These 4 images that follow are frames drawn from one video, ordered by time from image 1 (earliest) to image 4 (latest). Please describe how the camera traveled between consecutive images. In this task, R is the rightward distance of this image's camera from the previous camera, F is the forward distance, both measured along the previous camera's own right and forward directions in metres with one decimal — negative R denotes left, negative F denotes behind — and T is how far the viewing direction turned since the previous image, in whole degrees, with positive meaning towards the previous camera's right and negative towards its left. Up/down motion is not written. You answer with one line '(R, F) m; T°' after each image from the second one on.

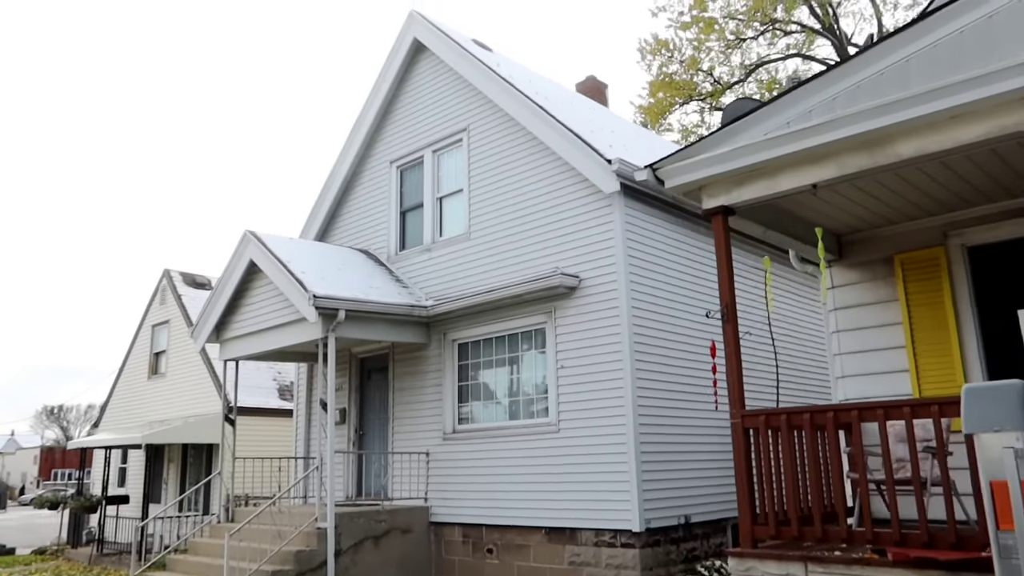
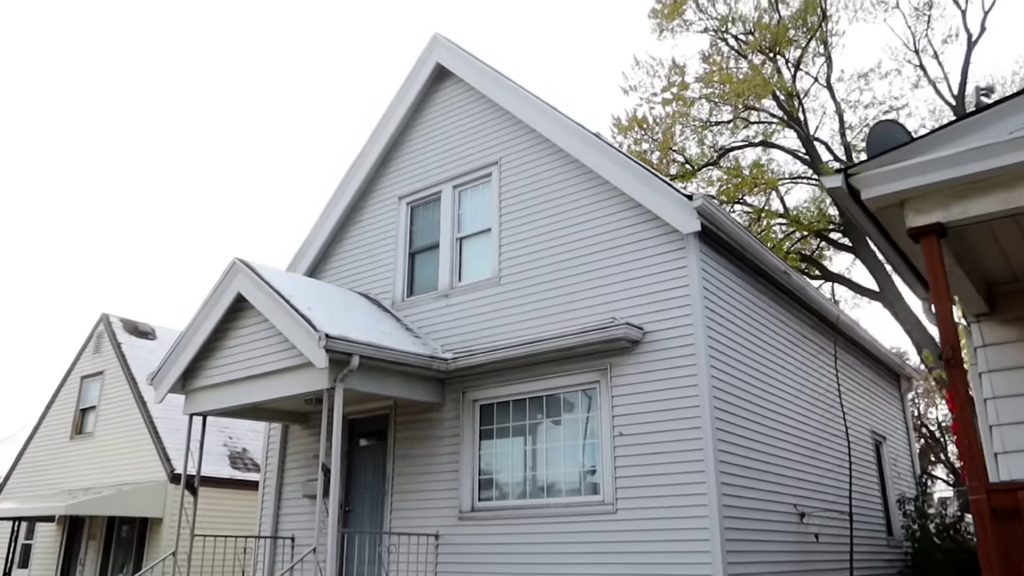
(-1.2, +1.4) m; +5°
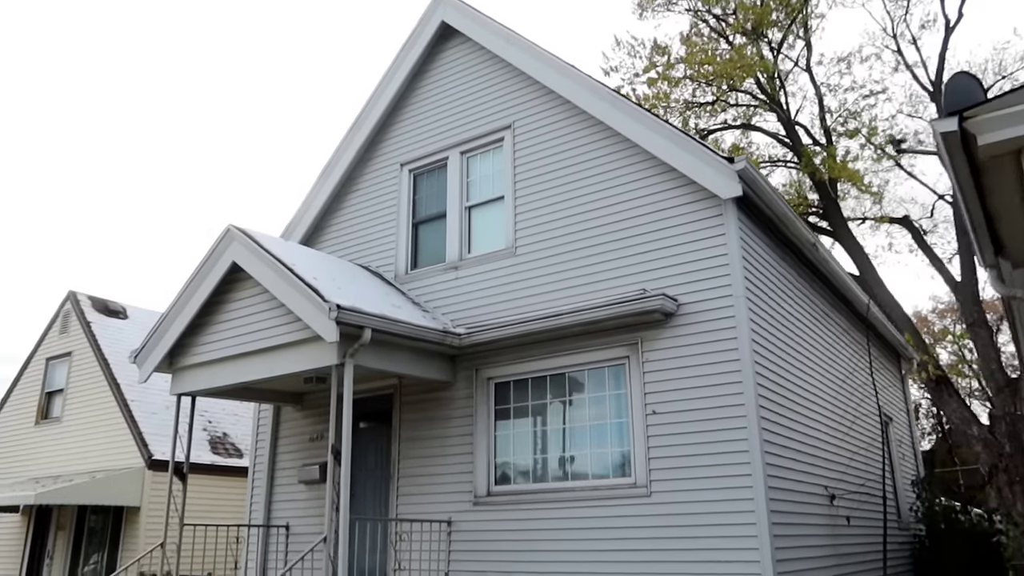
(-0.6, +0.6) m; +3°
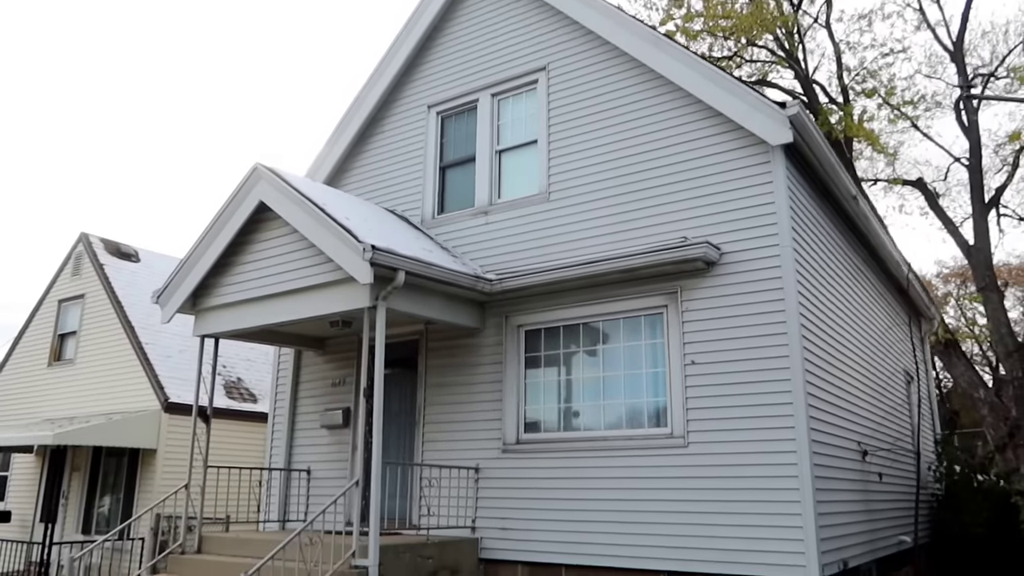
(-0.4, +0.2) m; 0°
